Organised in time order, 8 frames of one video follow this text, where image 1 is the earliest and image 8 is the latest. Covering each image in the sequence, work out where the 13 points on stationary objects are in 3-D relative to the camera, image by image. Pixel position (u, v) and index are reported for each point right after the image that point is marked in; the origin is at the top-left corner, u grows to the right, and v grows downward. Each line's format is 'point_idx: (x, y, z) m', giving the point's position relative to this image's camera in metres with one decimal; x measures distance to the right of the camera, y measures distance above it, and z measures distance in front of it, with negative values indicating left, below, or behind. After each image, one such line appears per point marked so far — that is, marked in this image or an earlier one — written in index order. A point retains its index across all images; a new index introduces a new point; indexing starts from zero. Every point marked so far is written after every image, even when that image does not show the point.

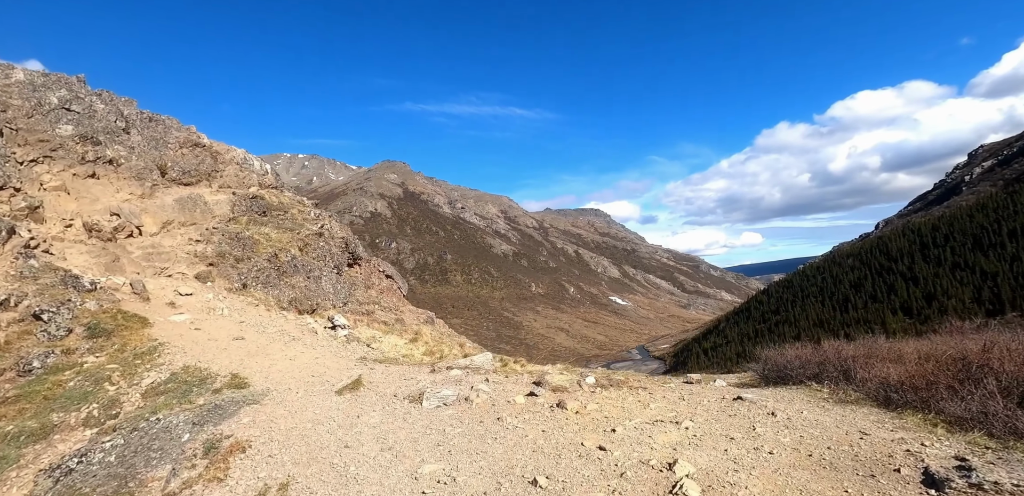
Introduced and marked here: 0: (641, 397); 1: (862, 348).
0: (+2.6, -3.0, +10.7) m
1: (+10.4, -3.0, +15.8) m
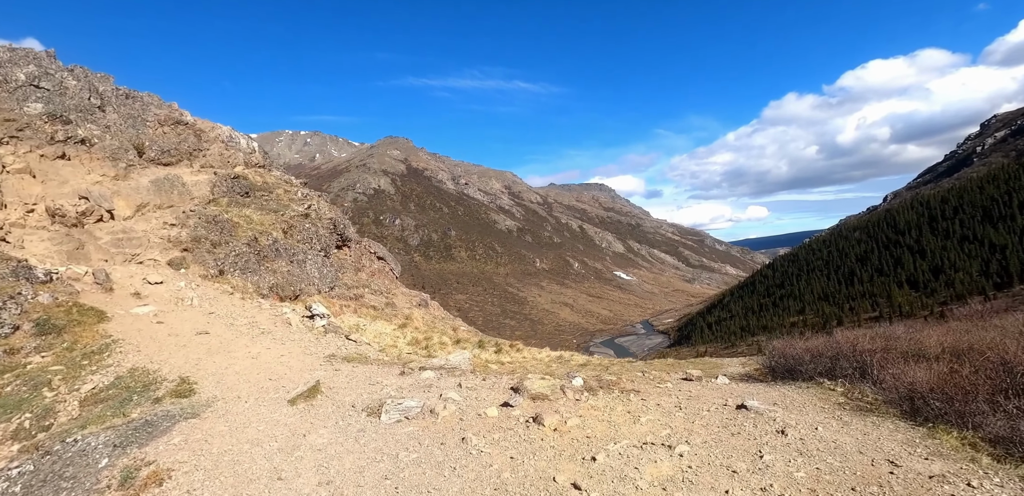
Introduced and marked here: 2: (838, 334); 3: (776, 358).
0: (+2.1, -2.8, +9.4) m
1: (+10.0, -2.5, +14.5) m
2: (+11.0, -3.0, +17.7) m
3: (+7.6, -3.2, +15.1) m
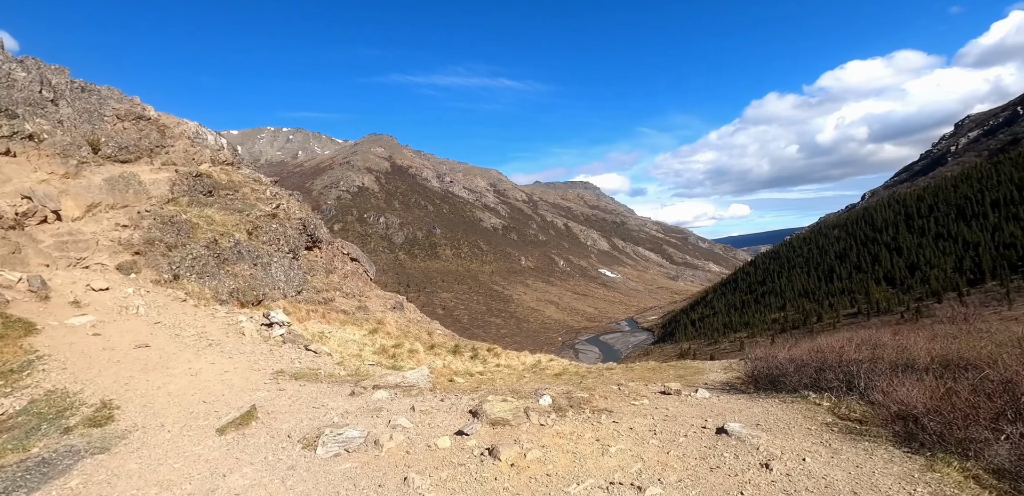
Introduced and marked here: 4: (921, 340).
0: (+1.4, -3.0, +8.5) m
1: (+9.2, -2.6, +13.8) m
2: (+10.1, -3.1, +17.1) m
3: (+6.8, -3.3, +14.3) m
4: (+12.1, -2.7, +15.5) m
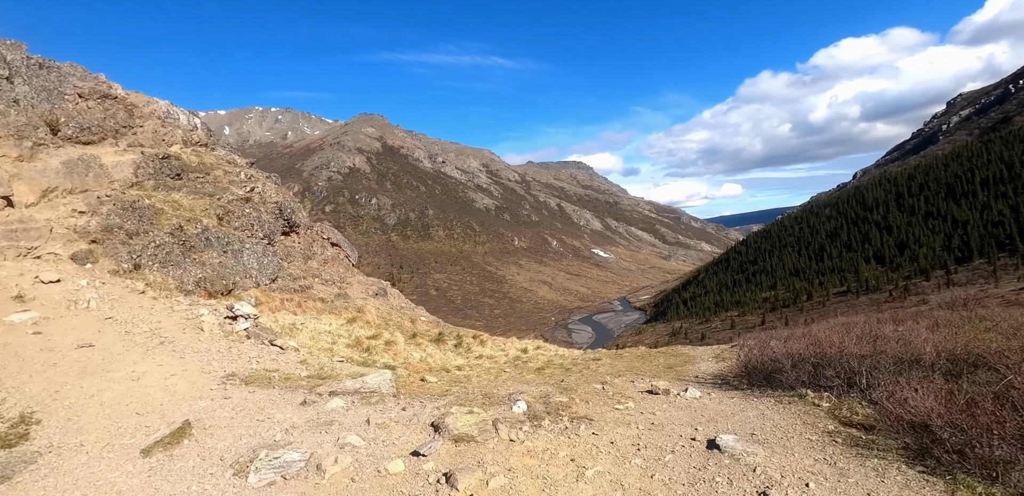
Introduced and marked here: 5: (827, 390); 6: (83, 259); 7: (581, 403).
0: (+0.9, -2.9, +7.6) m
1: (+8.6, -2.3, +12.9) m
2: (+9.5, -2.6, +16.2) m
3: (+6.2, -2.9, +13.4) m
4: (+11.5, -2.3, +14.7) m
5: (+6.8, -3.0, +11.4) m
6: (-14.8, -0.3, +18.2) m
7: (+1.3, -3.0, +10.0) m
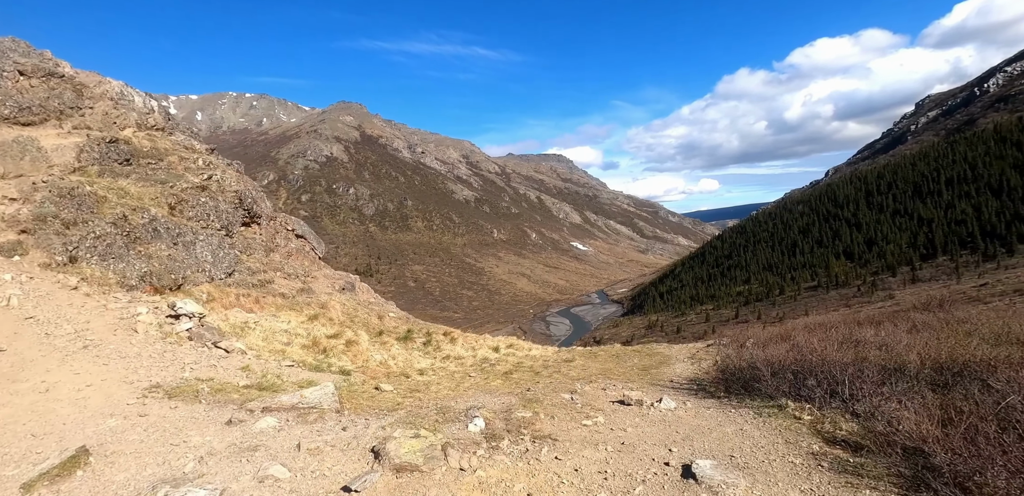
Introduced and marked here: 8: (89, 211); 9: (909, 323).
0: (+0.3, -2.9, +6.7) m
1: (+7.8, -2.3, +12.3) m
2: (+8.5, -2.6, +15.7) m
3: (+5.3, -2.9, +12.7) m
4: (+10.6, -2.3, +14.2) m
5: (+6.0, -3.1, +10.7) m
6: (-15.8, 0.0, +16.6) m
7: (+0.6, -3.0, +9.1) m
8: (-15.6, +1.4, +19.4) m
9: (+12.8, -2.4, +16.9) m
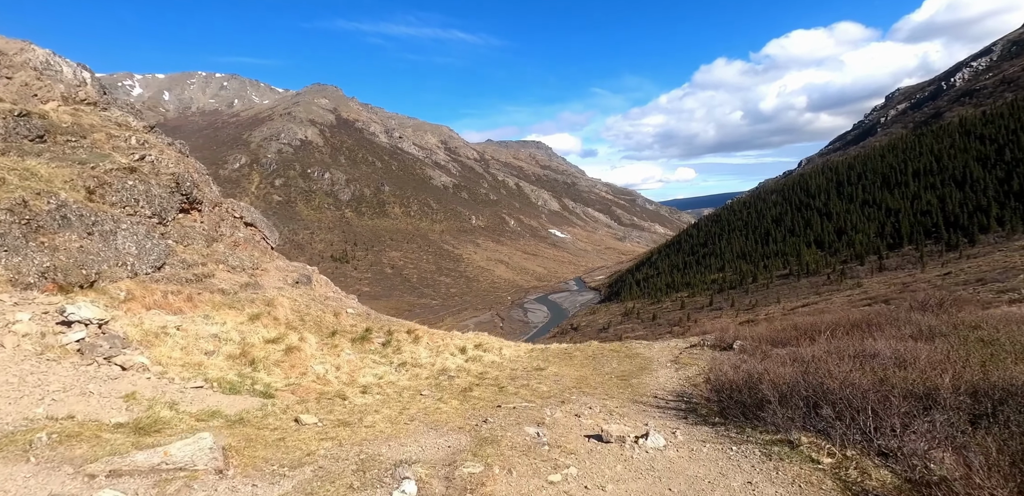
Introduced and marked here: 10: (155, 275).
0: (-0.3, -3.0, +4.6) m
1: (+6.9, -2.3, +10.5) m
2: (+7.5, -2.5, +13.9) m
3: (+4.5, -2.9, +10.8) m
4: (+9.6, -2.3, +12.5) m
5: (+5.2, -3.1, +8.8) m
6: (-16.8, +0.2, +13.7) m
7: (-0.1, -3.0, +7.0) m
8: (-16.7, +1.7, +16.5) m
9: (+11.8, -2.3, +15.3) m
10: (-13.4, -1.0, +19.8) m
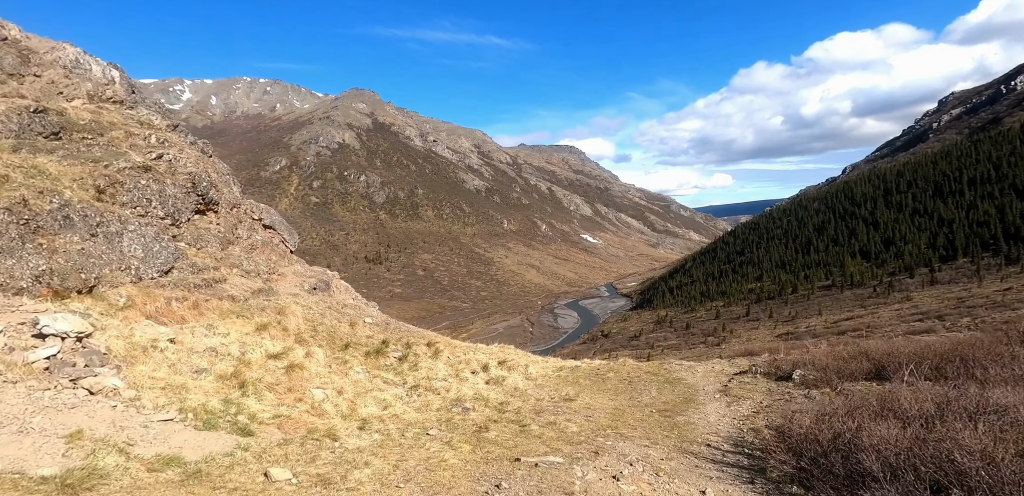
0: (-0.3, -3.2, +2.7) m
1: (+7.3, -2.7, +8.1) m
2: (+8.1, -3.0, +11.5) m
3: (+4.8, -3.3, +8.6) m
4: (+10.1, -2.8, +10.0) m
5: (+5.5, -3.5, +6.6) m
6: (-16.2, +0.2, +12.8) m
7: (0.0, -3.2, +5.1) m
8: (-15.9, +1.7, +15.6) m
9: (+12.4, -2.8, +12.6) m
10: (-12.4, -1.1, +18.6) m
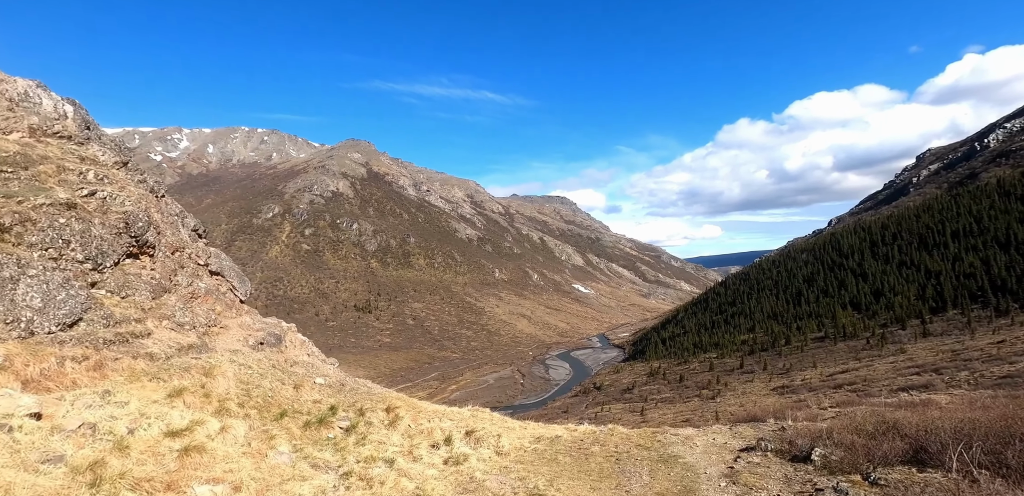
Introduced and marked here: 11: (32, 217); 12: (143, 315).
0: (-1.1, -3.3, -0.2) m
1: (+6.4, -3.4, +5.4) m
2: (+7.1, -3.9, +8.7) m
3: (+3.9, -3.9, +5.8) m
4: (+9.2, -3.6, +7.3) m
5: (+4.6, -3.9, +3.7) m
6: (-17.1, -0.7, +10.0) m
7: (-0.8, -3.5, +2.2) m
8: (-16.8, +0.5, +12.9) m
9: (+11.5, -3.9, +10.0) m
10: (-13.4, -2.6, +15.7) m
11: (-16.3, +1.1, +17.8) m
12: (-13.3, -2.6, +19.3) m
